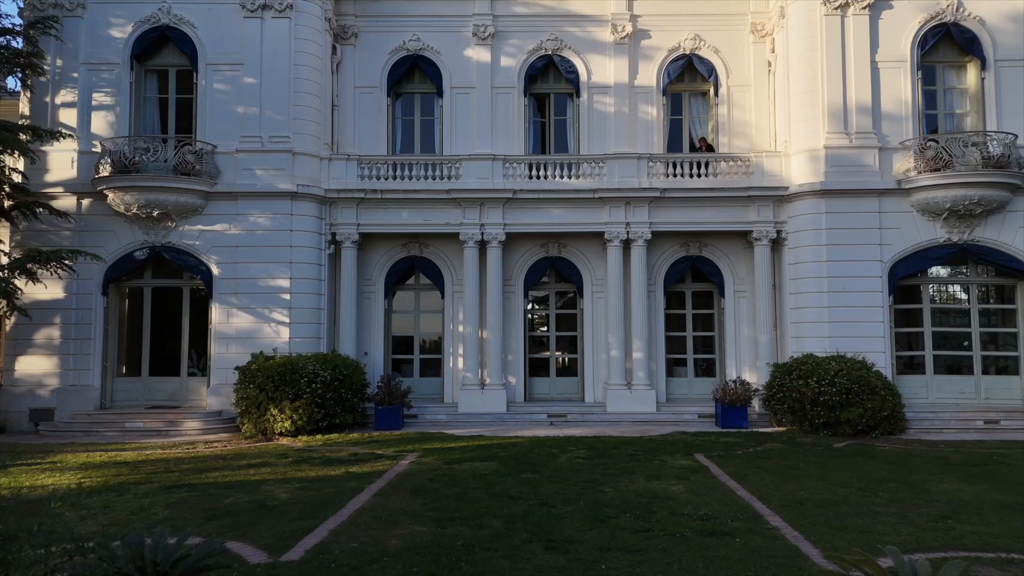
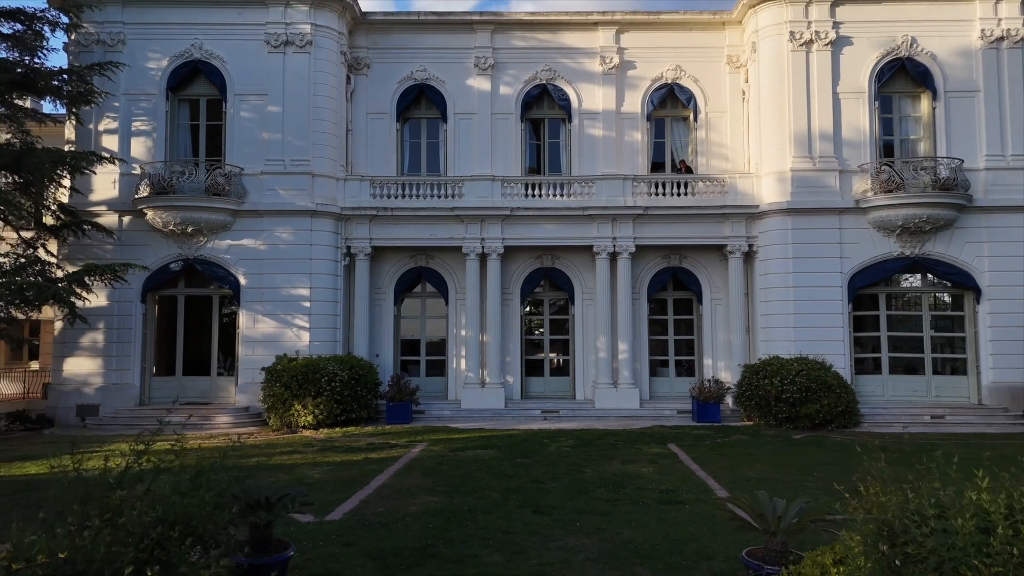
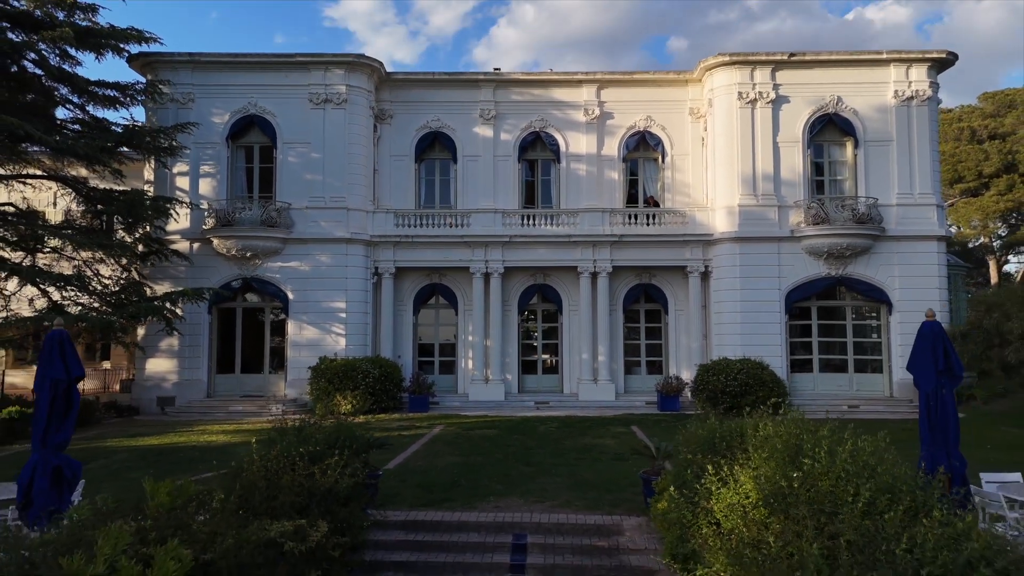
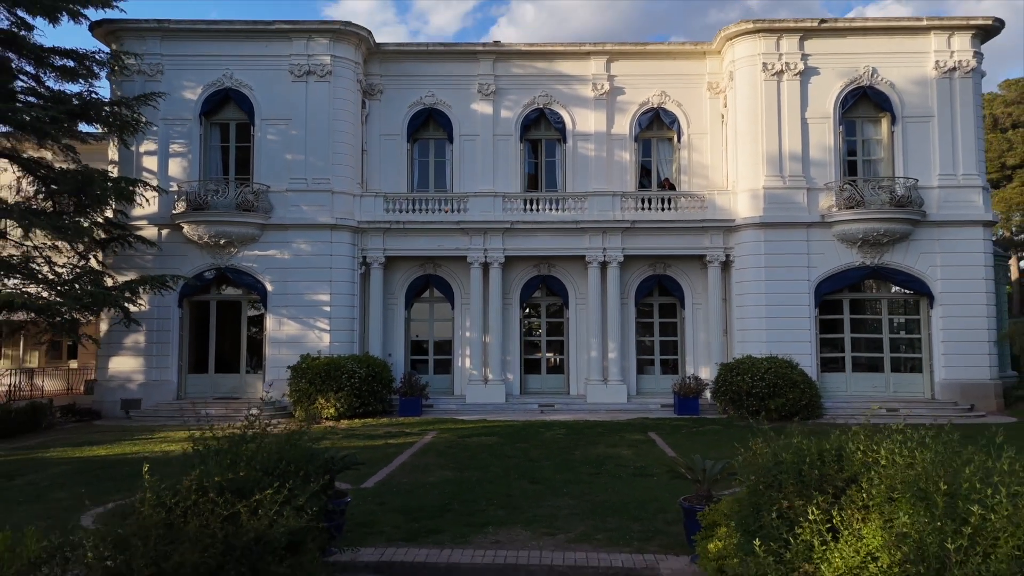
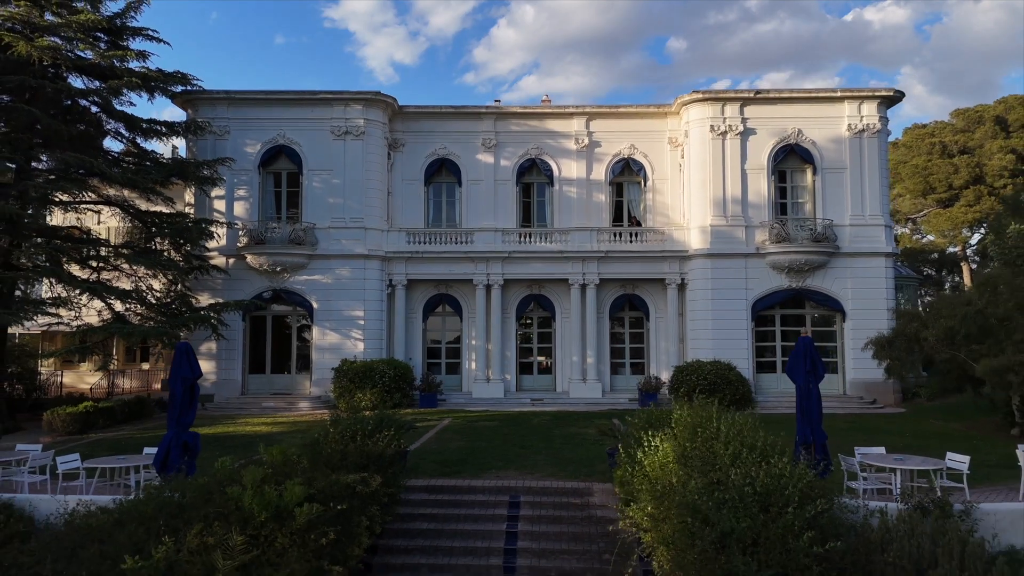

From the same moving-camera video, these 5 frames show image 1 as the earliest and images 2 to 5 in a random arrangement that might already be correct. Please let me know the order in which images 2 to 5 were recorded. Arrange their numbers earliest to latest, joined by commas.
2, 4, 3, 5
